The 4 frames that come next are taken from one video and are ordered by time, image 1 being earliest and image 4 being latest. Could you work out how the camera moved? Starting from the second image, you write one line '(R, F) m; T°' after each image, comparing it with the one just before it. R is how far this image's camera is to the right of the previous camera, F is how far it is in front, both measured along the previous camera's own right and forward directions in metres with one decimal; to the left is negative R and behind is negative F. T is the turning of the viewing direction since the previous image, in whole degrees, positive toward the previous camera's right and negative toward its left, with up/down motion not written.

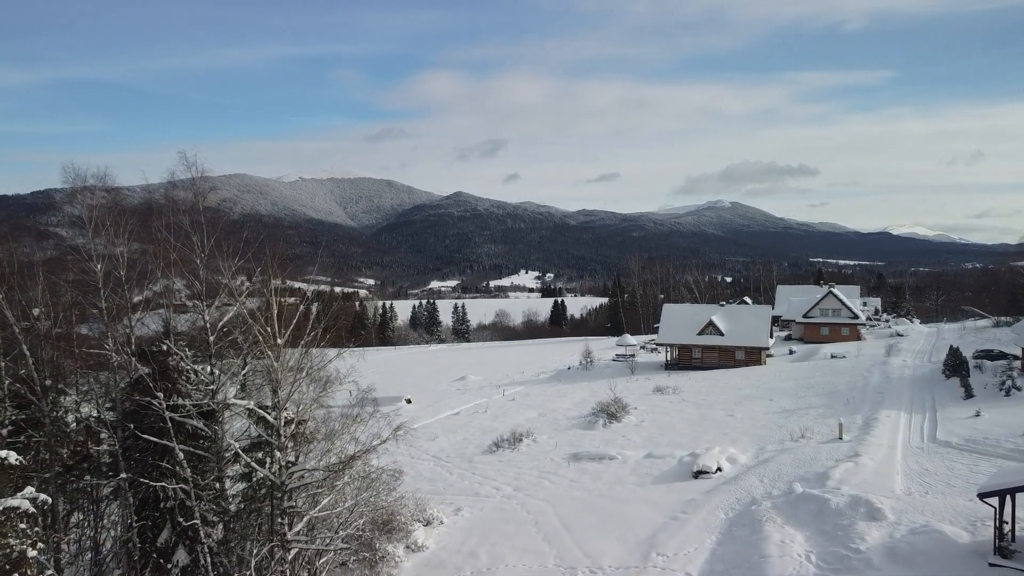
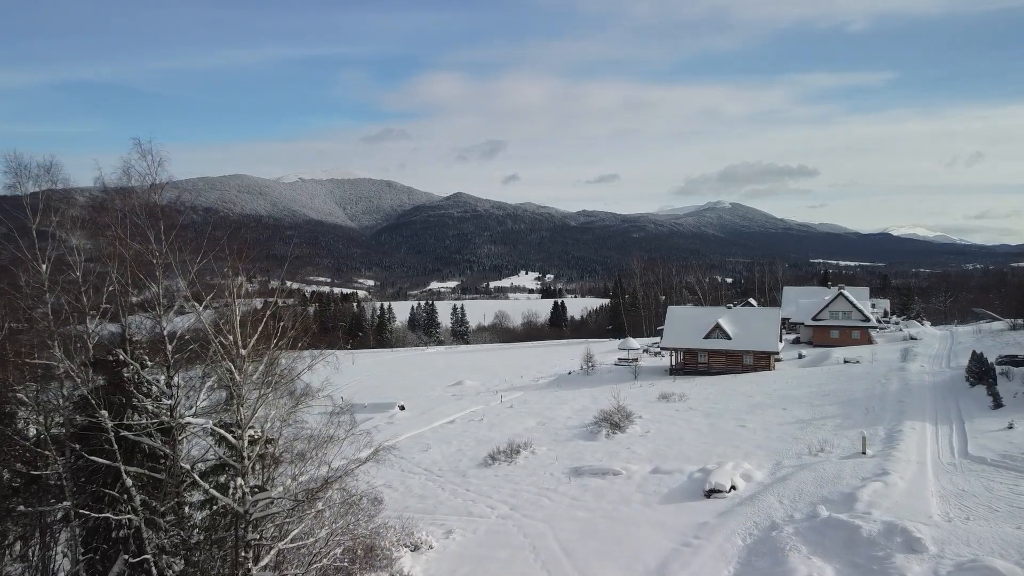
(+0.1, +1.4) m; 0°
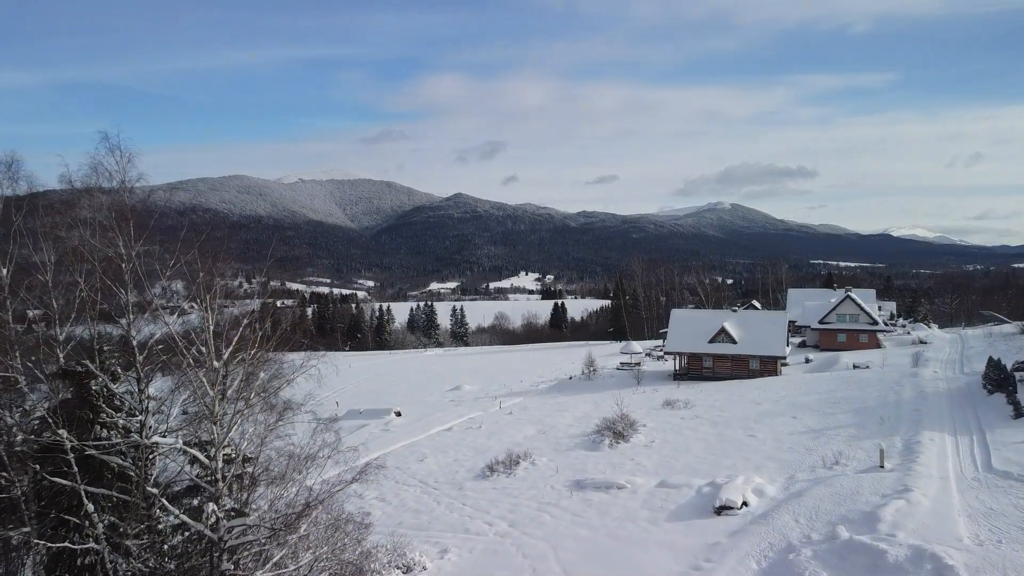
(0.0, +0.9) m; 0°
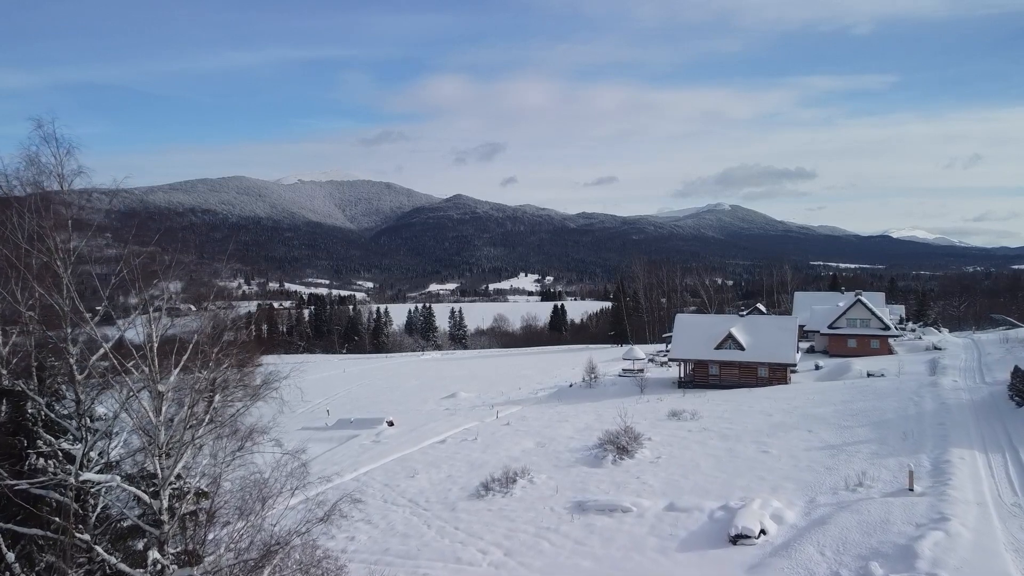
(+0.1, +1.4) m; 0°
